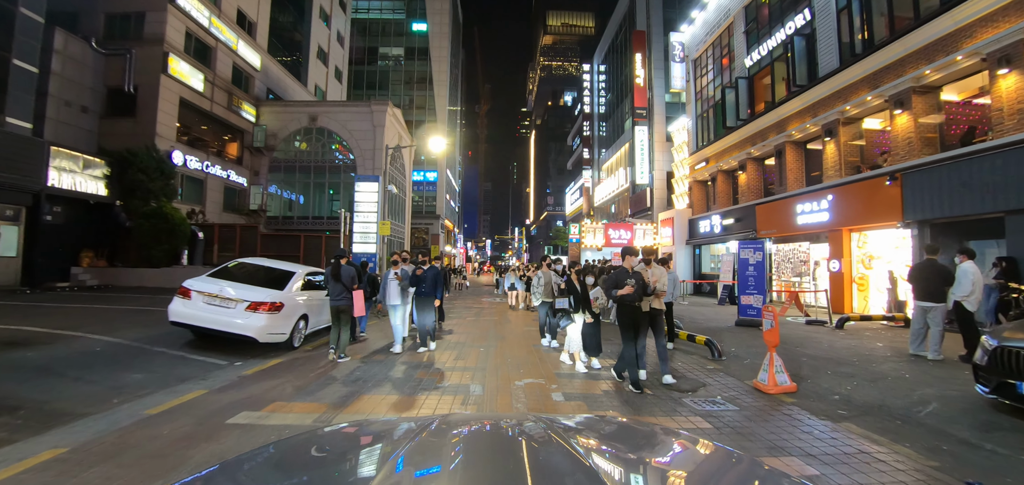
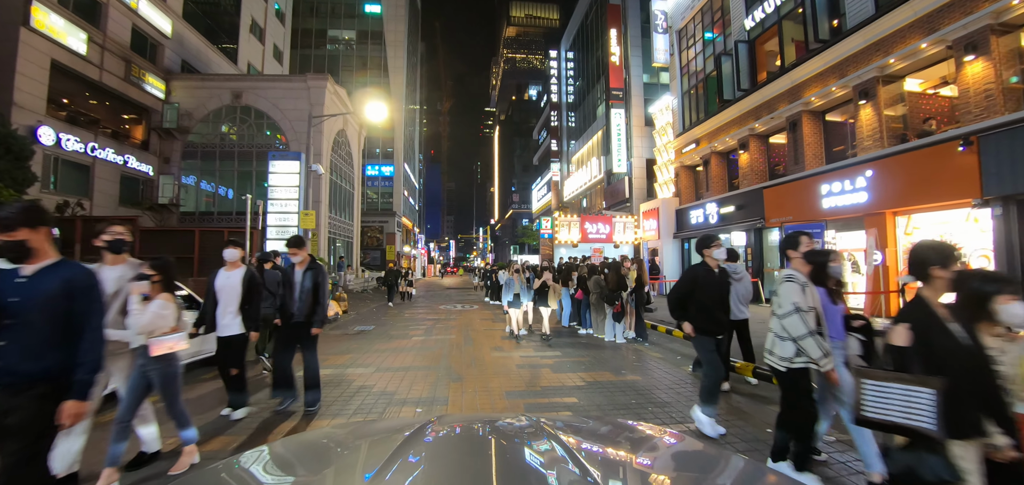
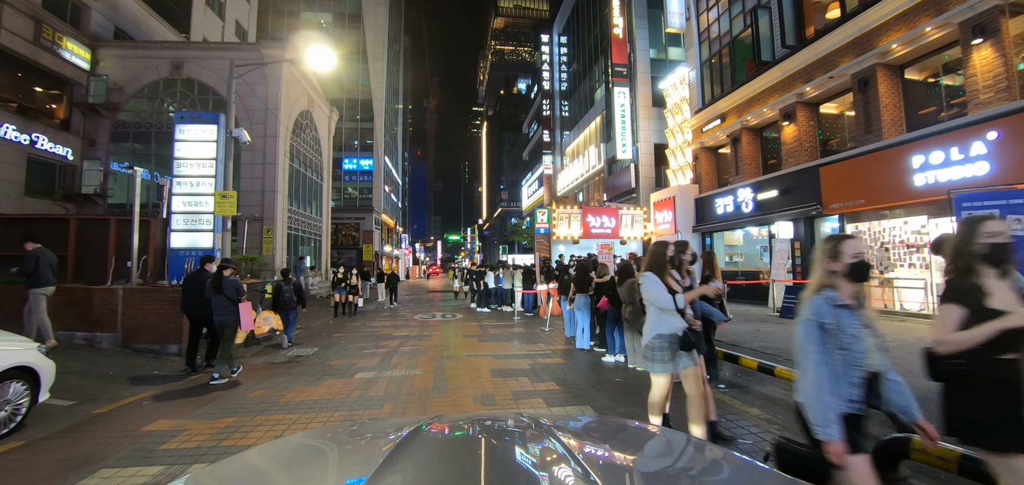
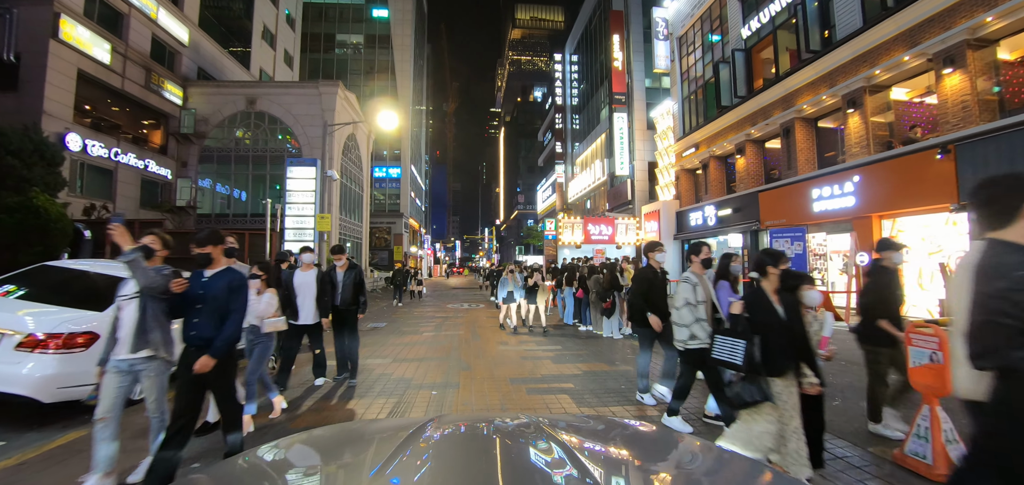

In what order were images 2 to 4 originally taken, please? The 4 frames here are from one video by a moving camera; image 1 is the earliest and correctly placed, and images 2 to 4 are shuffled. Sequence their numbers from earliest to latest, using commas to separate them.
4, 2, 3
